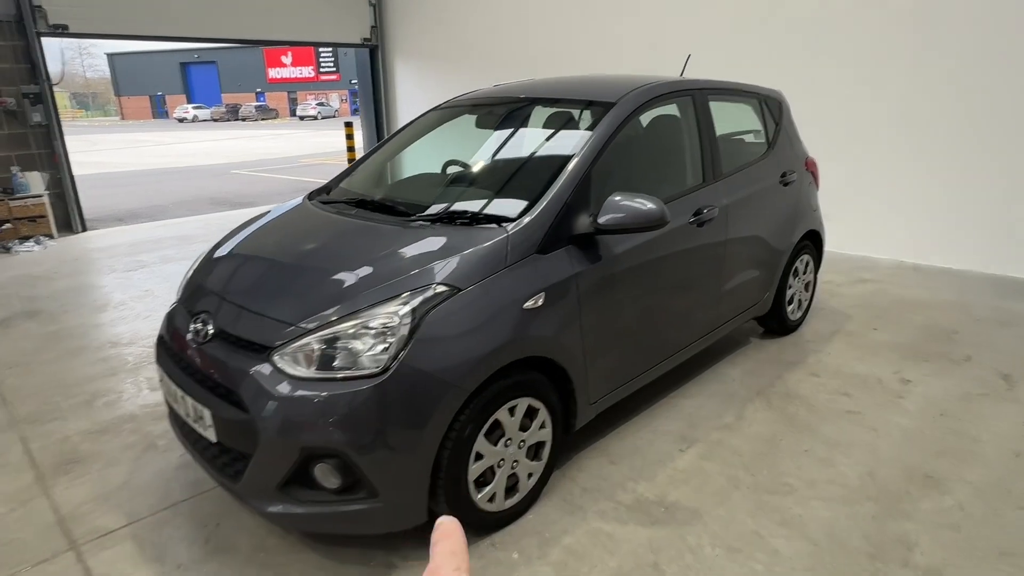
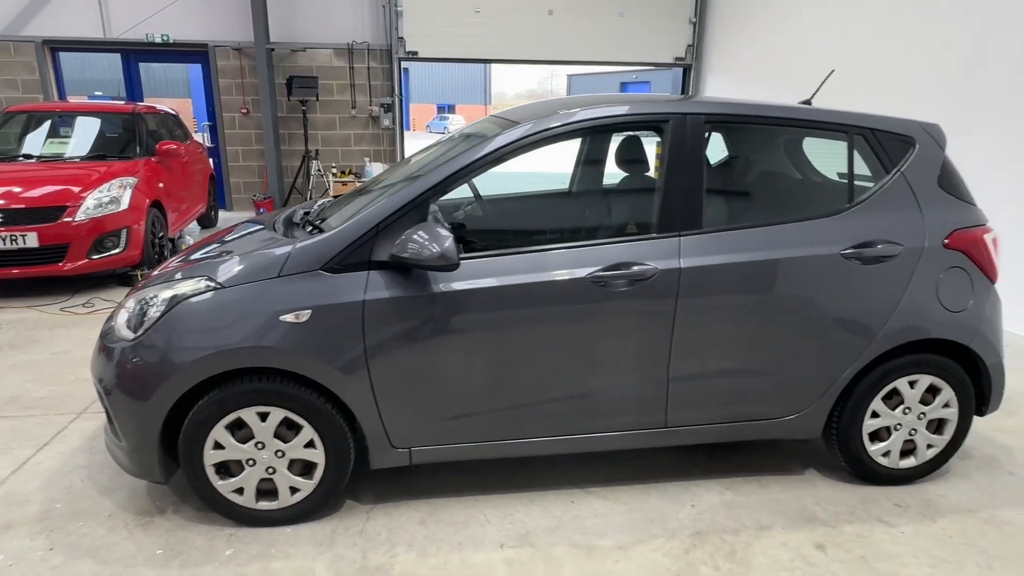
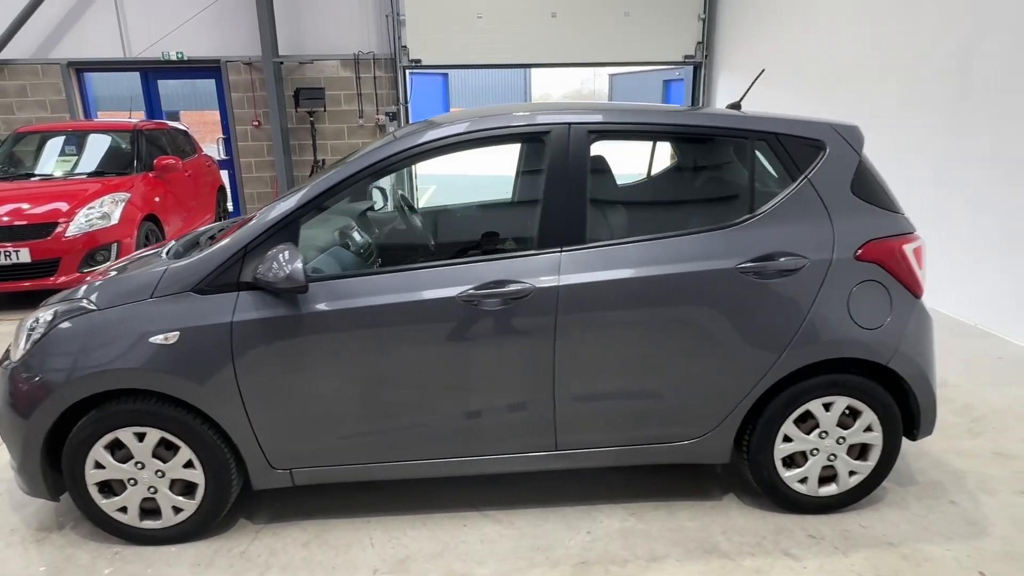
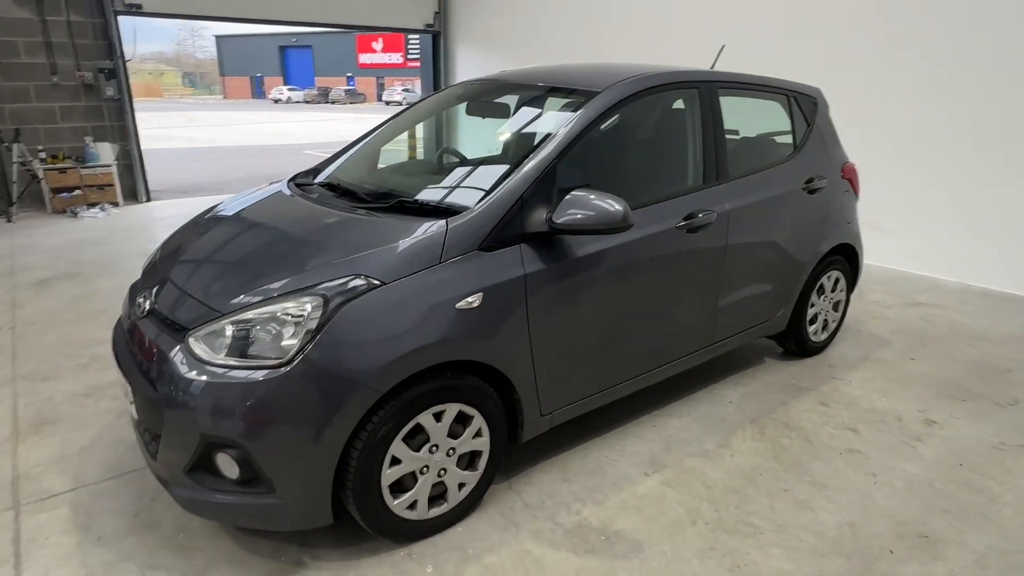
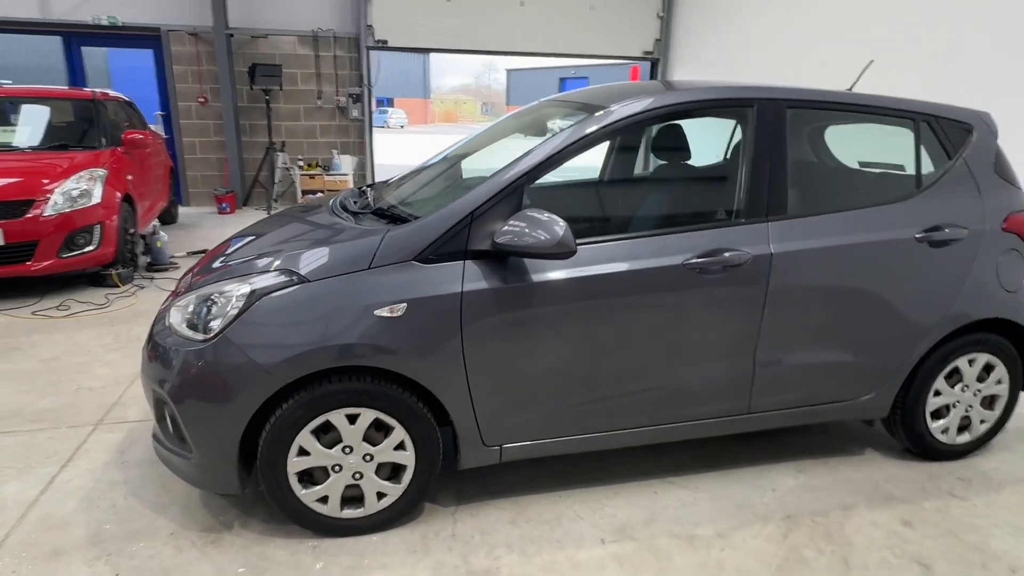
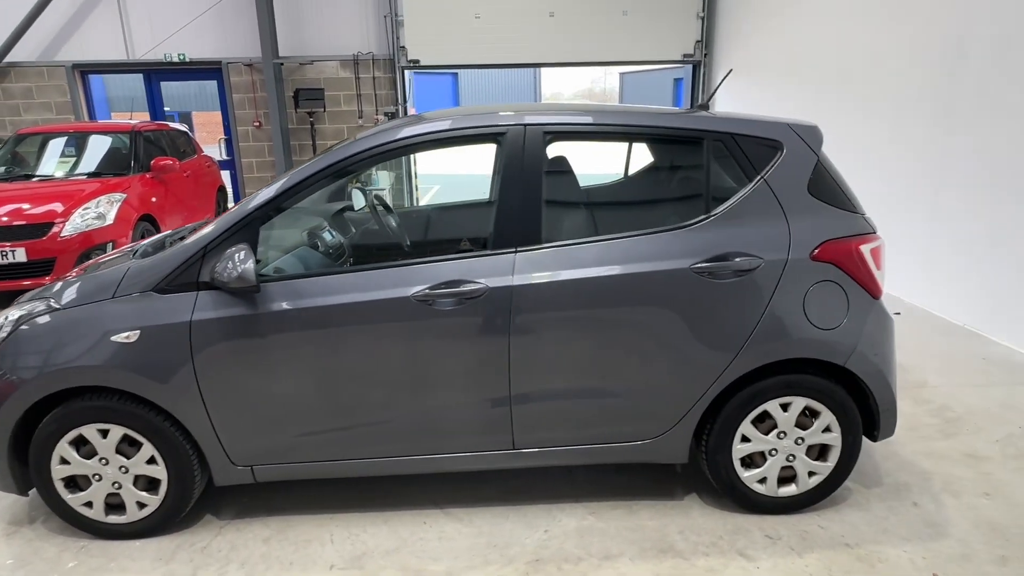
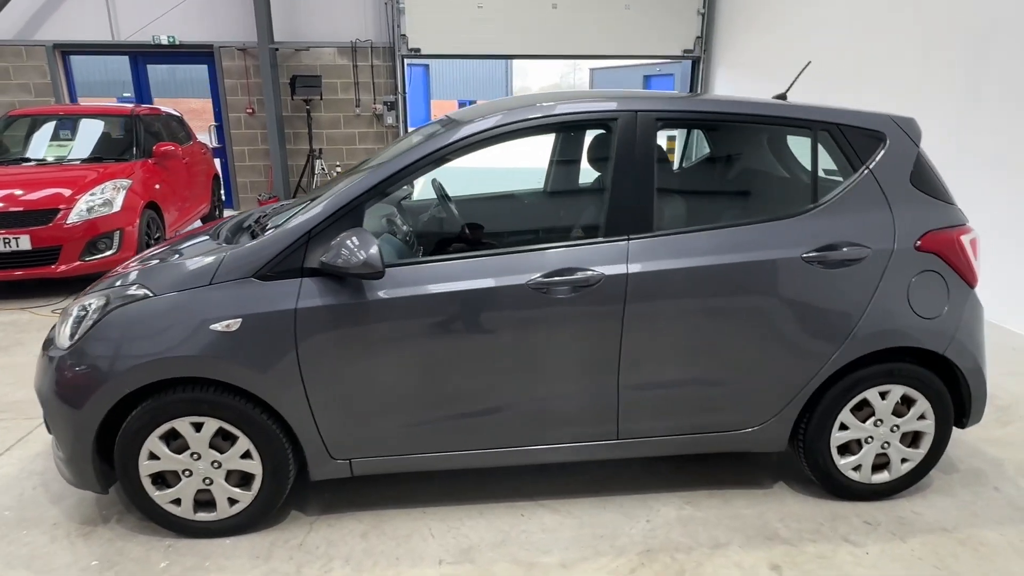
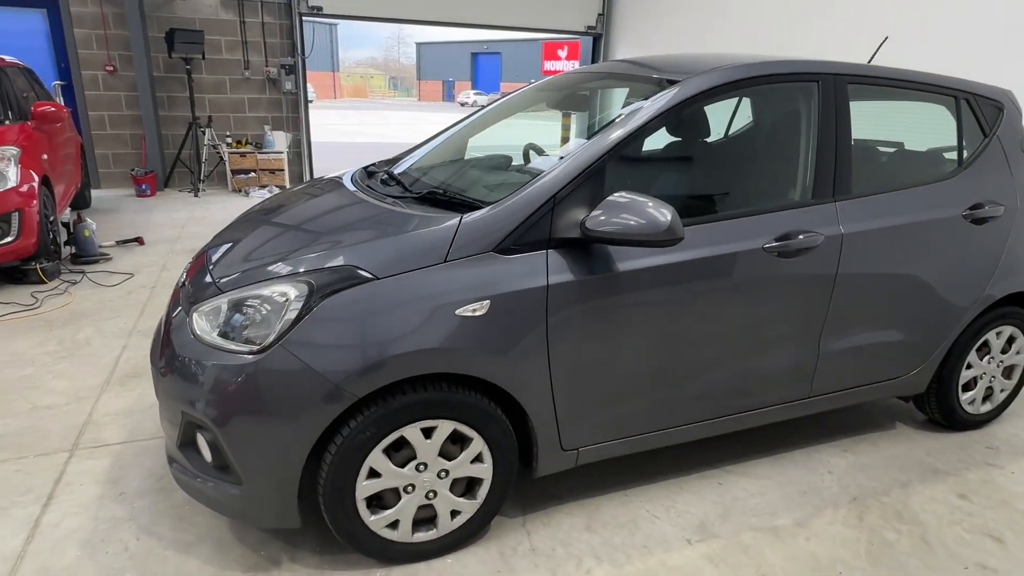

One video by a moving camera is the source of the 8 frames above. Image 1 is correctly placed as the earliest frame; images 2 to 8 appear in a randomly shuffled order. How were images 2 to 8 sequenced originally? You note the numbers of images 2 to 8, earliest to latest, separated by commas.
4, 8, 5, 2, 7, 3, 6
